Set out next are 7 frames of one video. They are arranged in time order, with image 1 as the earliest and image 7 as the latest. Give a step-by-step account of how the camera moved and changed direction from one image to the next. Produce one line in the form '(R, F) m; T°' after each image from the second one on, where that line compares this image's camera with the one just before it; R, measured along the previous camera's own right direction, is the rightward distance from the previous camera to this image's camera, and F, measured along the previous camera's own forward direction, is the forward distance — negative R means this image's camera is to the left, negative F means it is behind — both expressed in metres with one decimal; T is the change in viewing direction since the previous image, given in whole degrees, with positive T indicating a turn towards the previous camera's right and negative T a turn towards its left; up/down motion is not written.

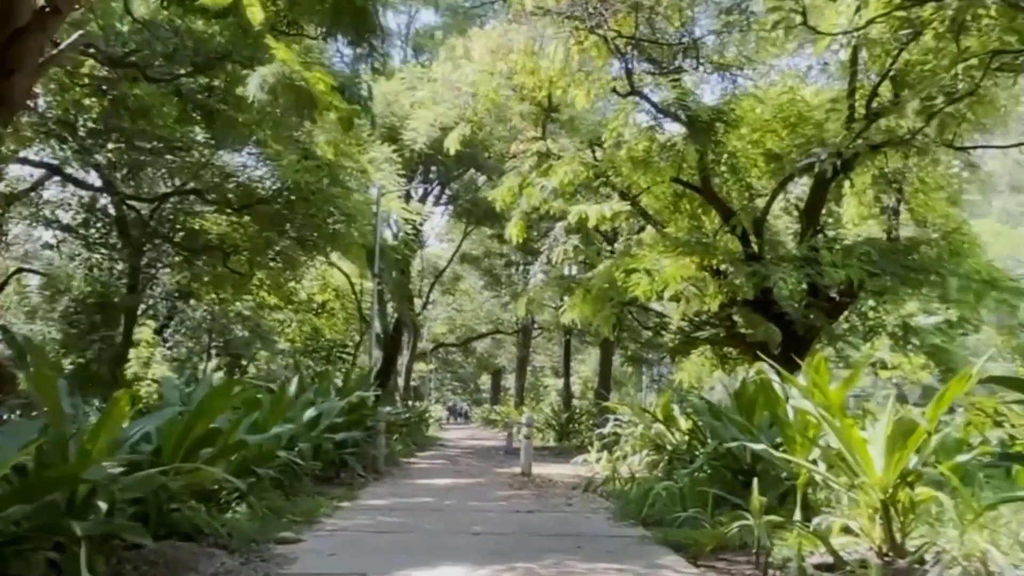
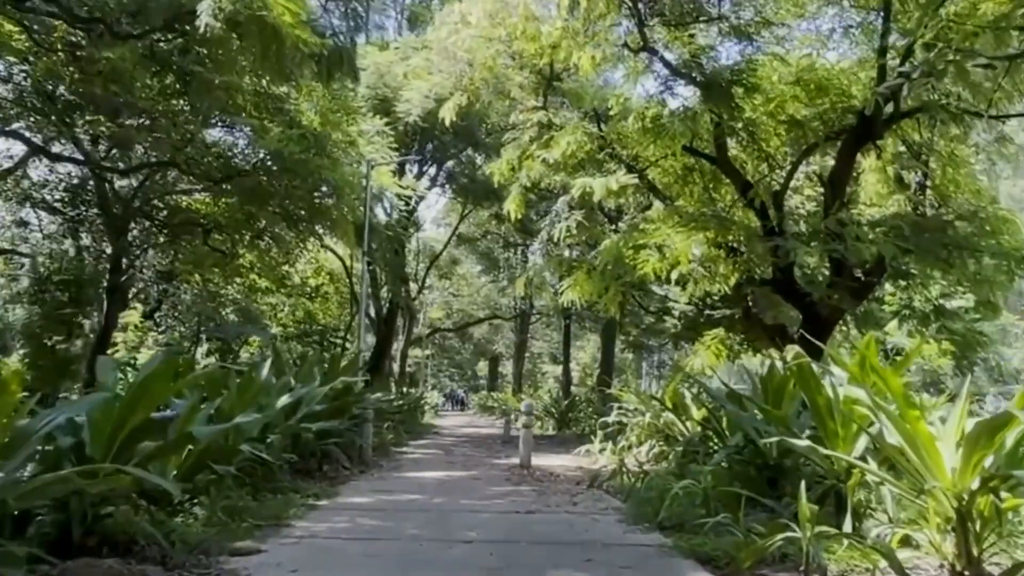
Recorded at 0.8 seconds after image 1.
(0.0, +0.8) m; 0°
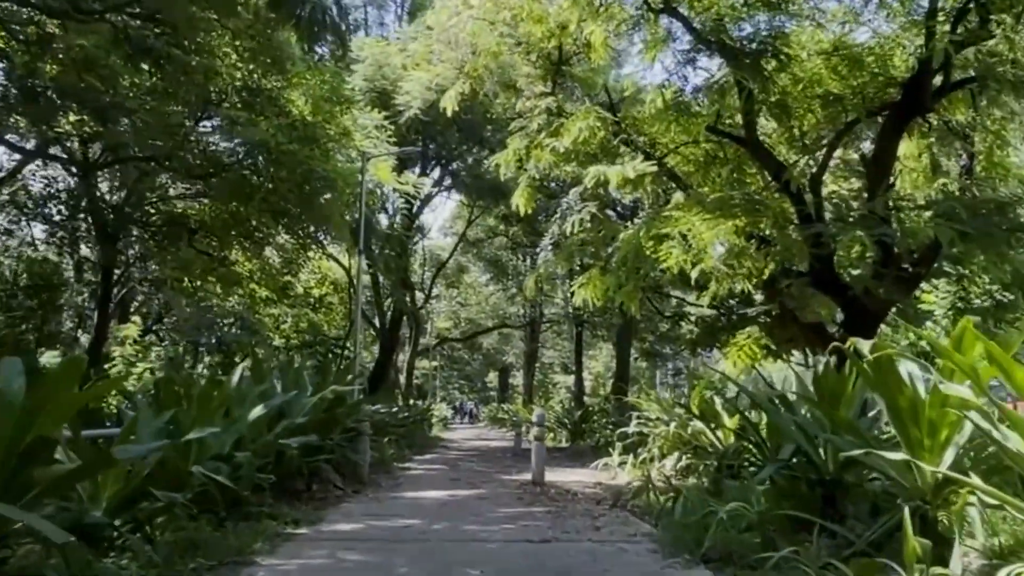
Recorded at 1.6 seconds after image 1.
(0.0, +1.0) m; -1°
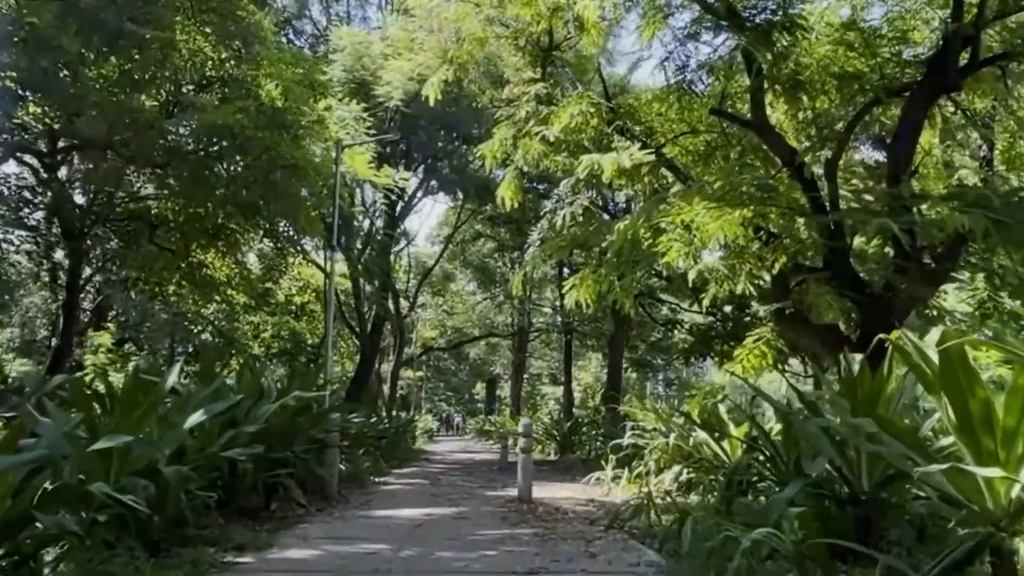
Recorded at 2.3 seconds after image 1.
(0.0, +0.8) m; +1°
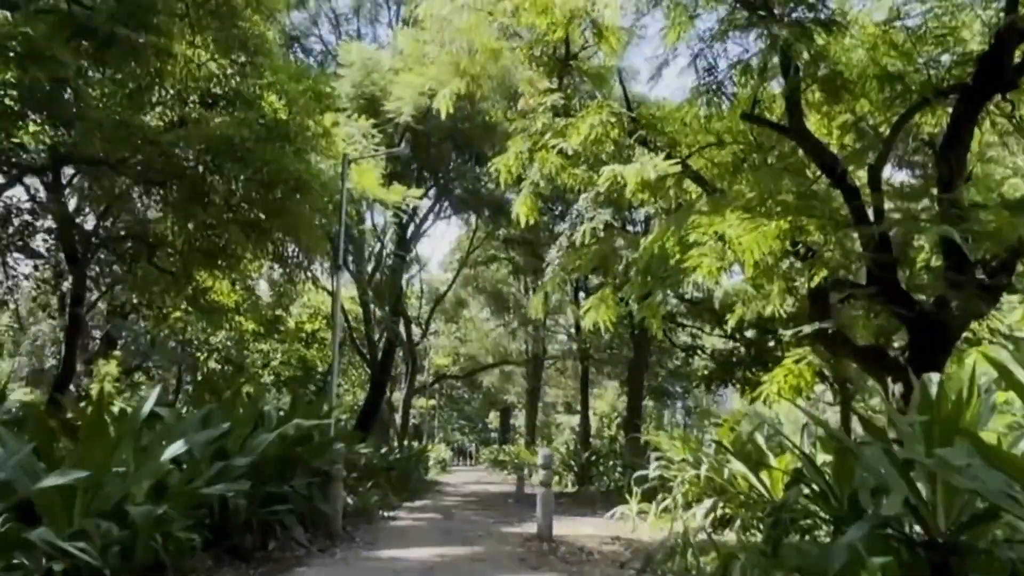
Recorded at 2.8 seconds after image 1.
(0.0, +0.6) m; -1°
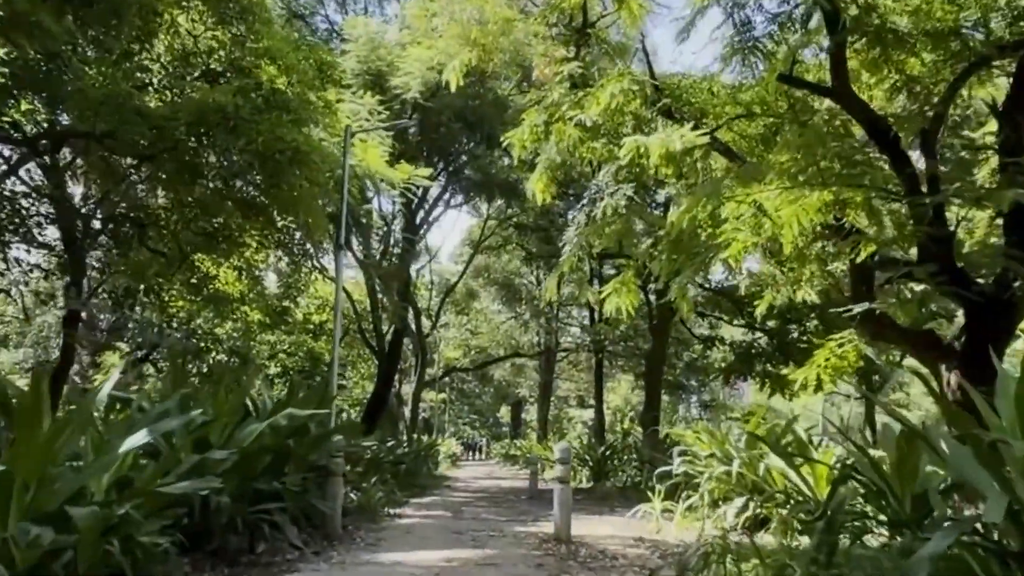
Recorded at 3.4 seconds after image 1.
(0.0, +0.7) m; -1°
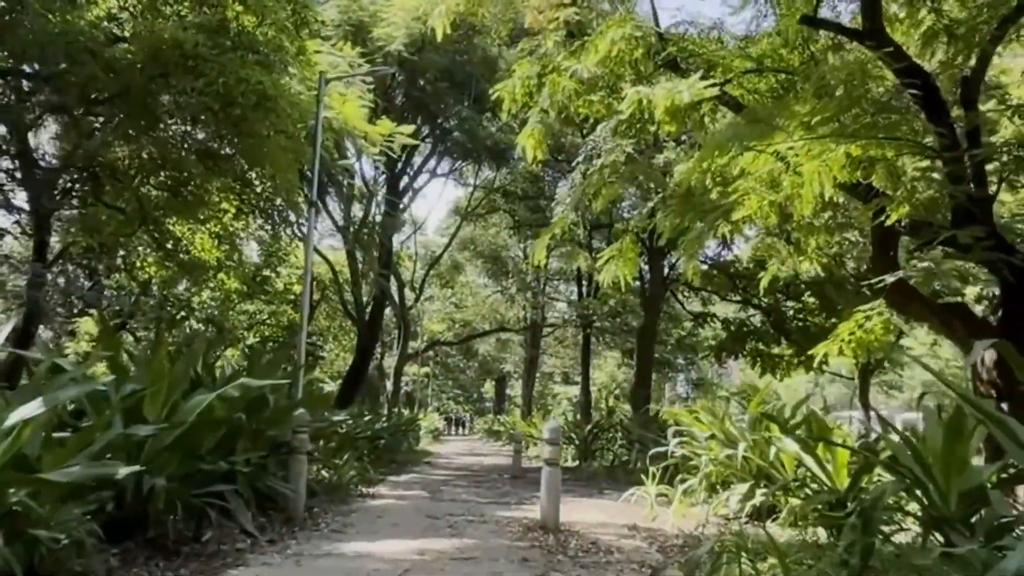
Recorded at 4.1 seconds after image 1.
(0.0, +0.7) m; +1°
